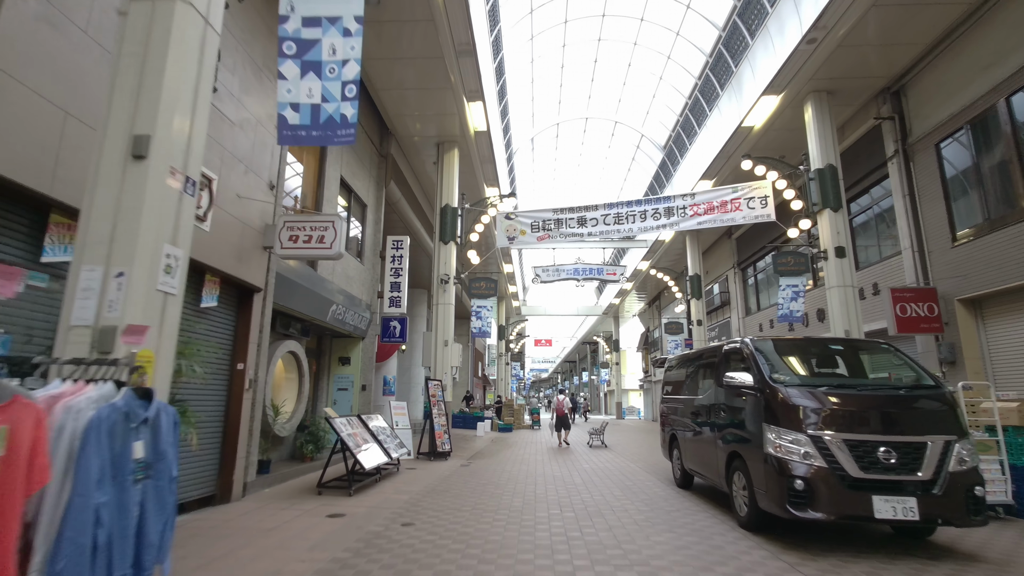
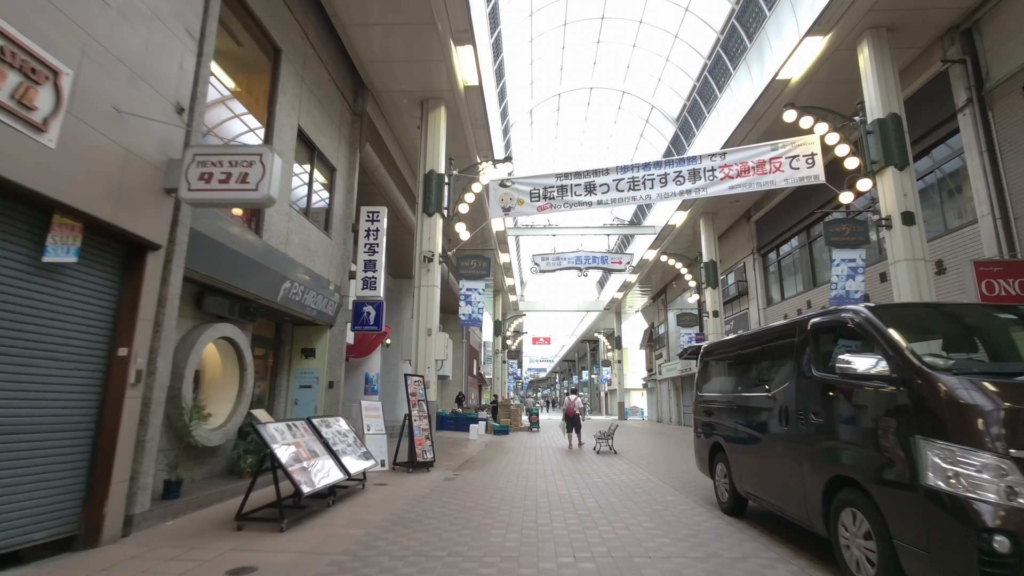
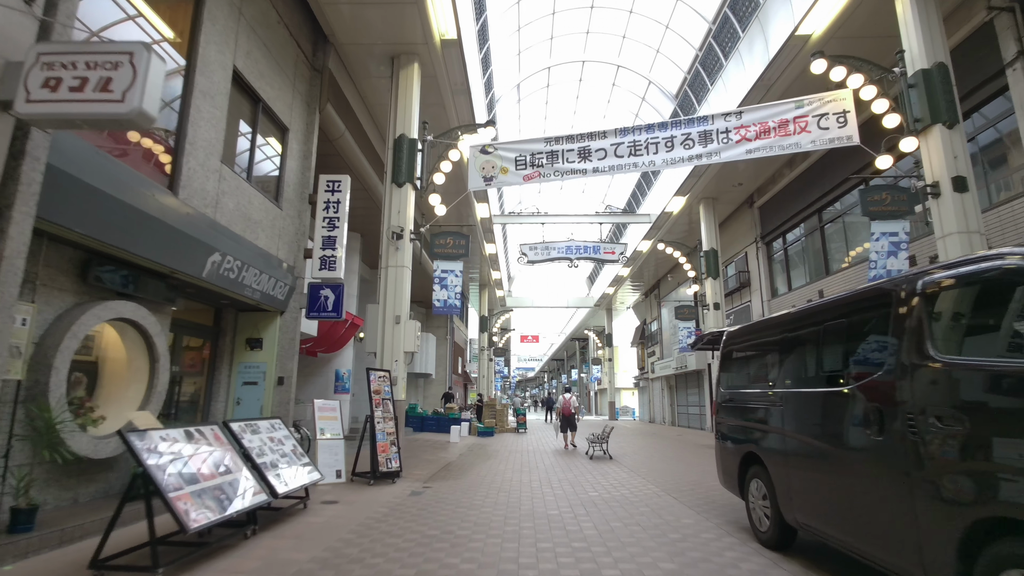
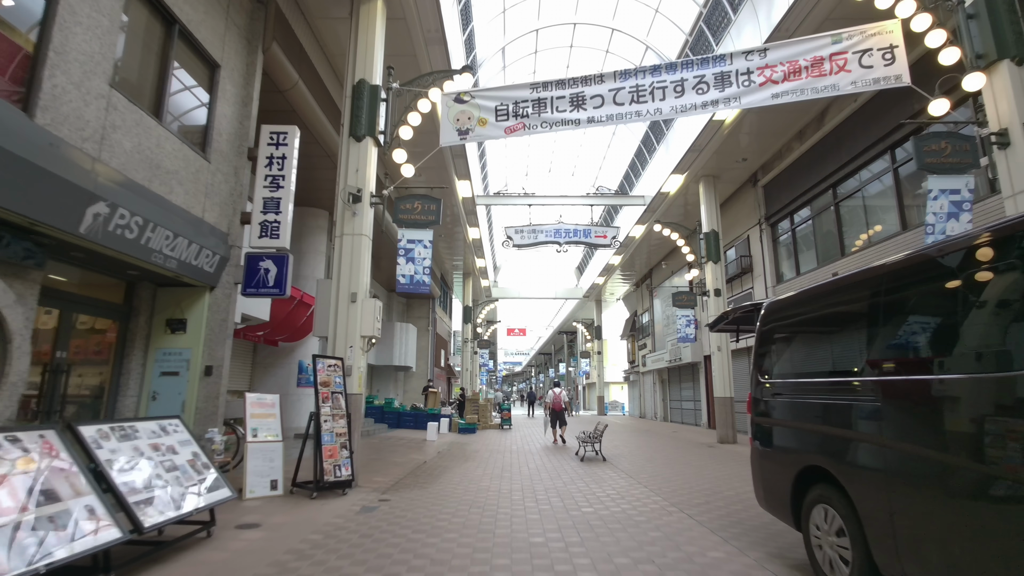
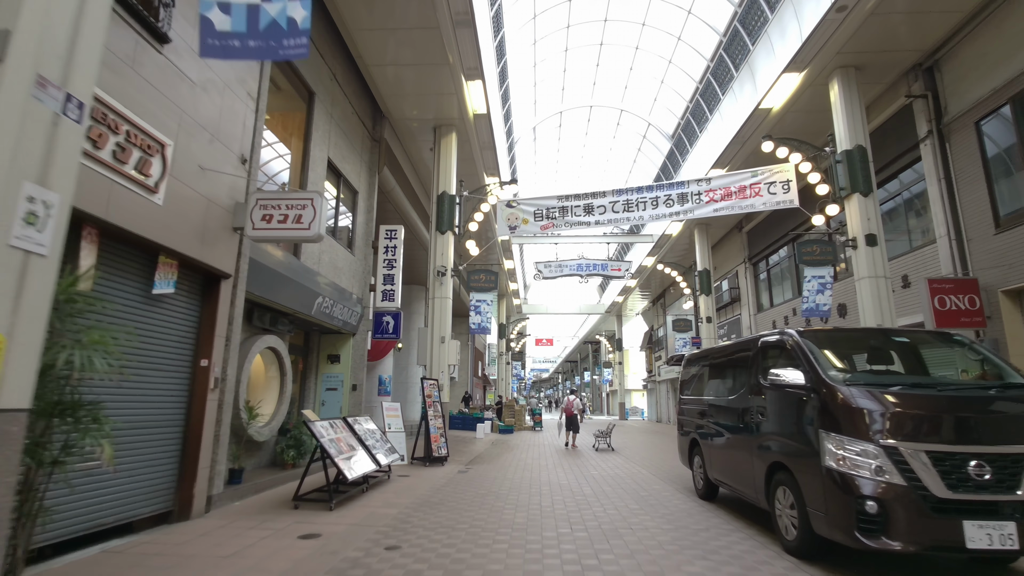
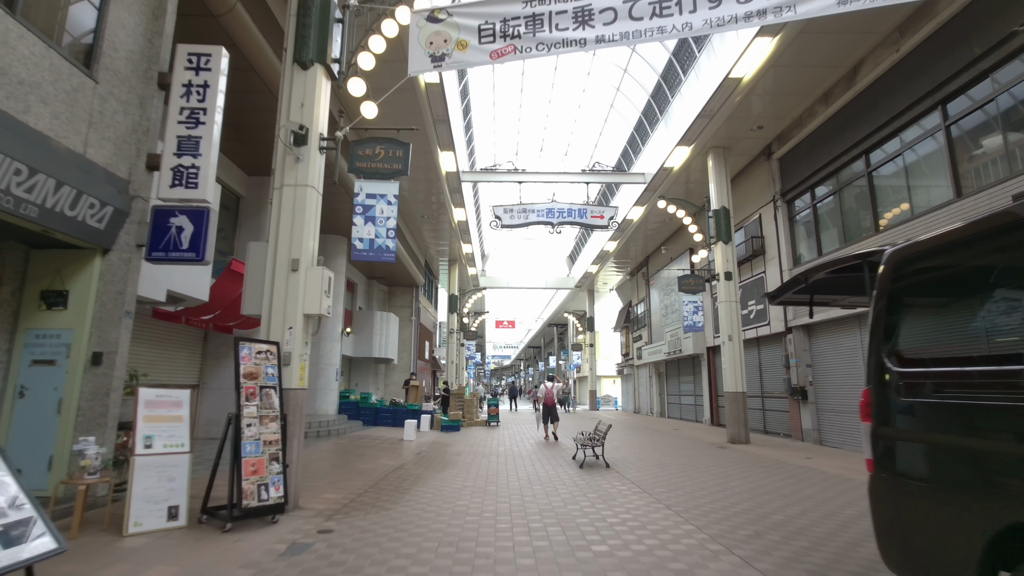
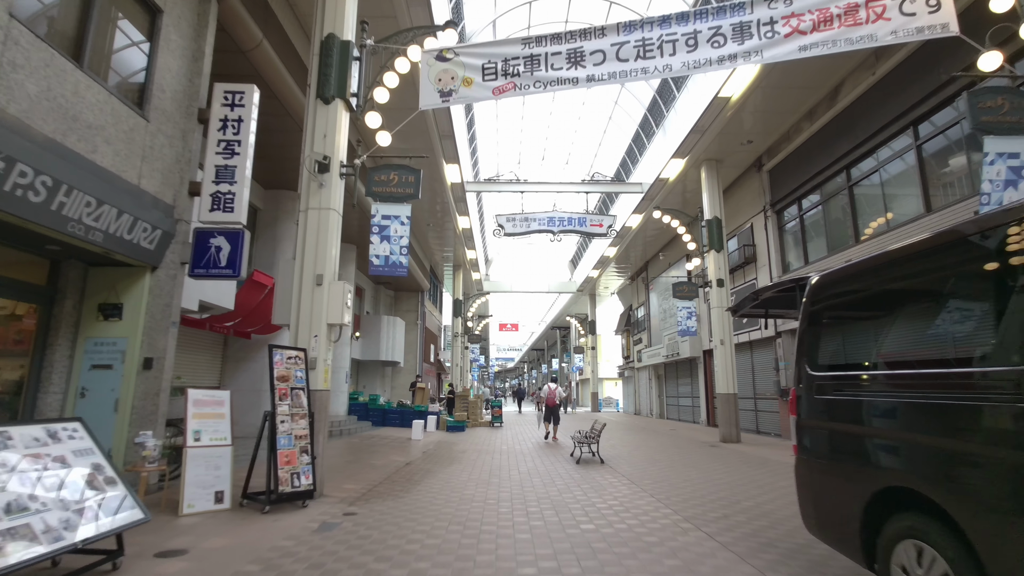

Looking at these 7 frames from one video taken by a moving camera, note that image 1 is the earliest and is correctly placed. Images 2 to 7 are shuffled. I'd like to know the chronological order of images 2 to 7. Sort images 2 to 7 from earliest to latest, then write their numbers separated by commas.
5, 2, 3, 4, 7, 6
